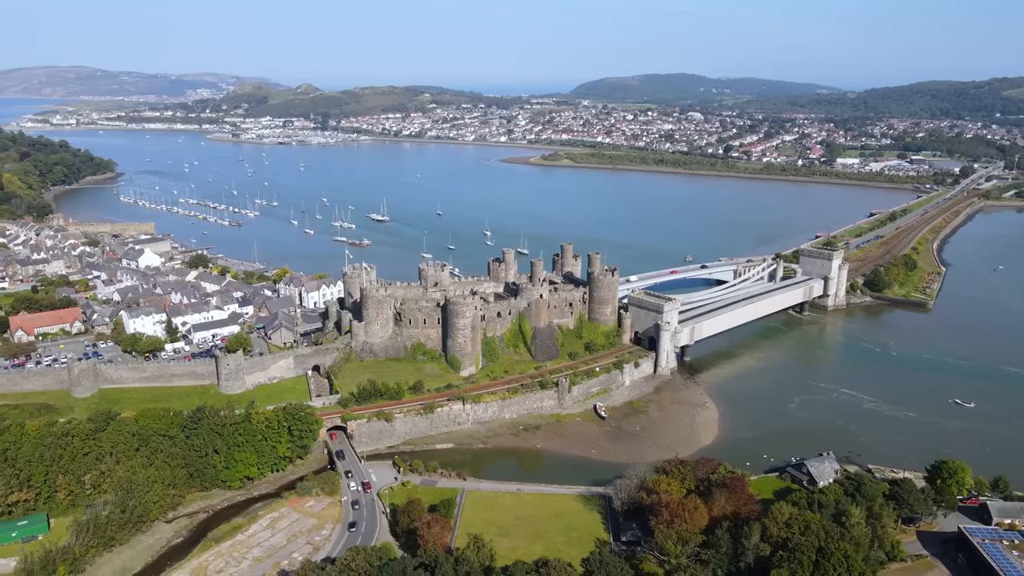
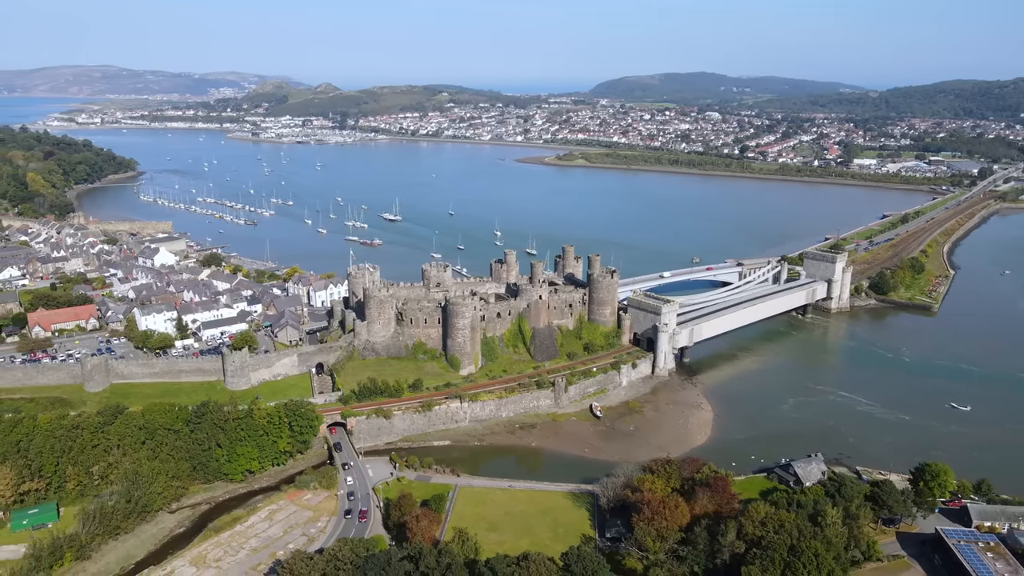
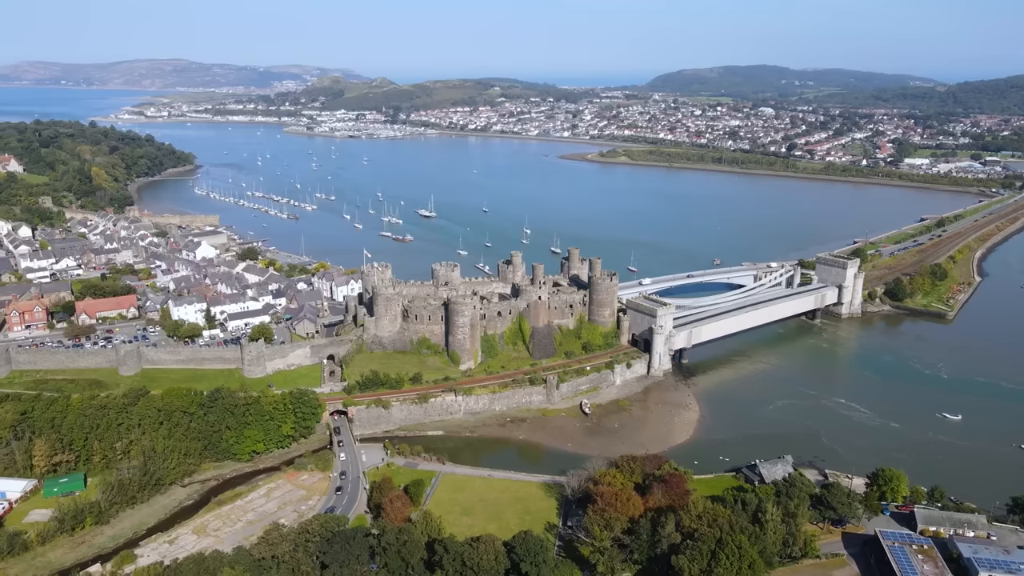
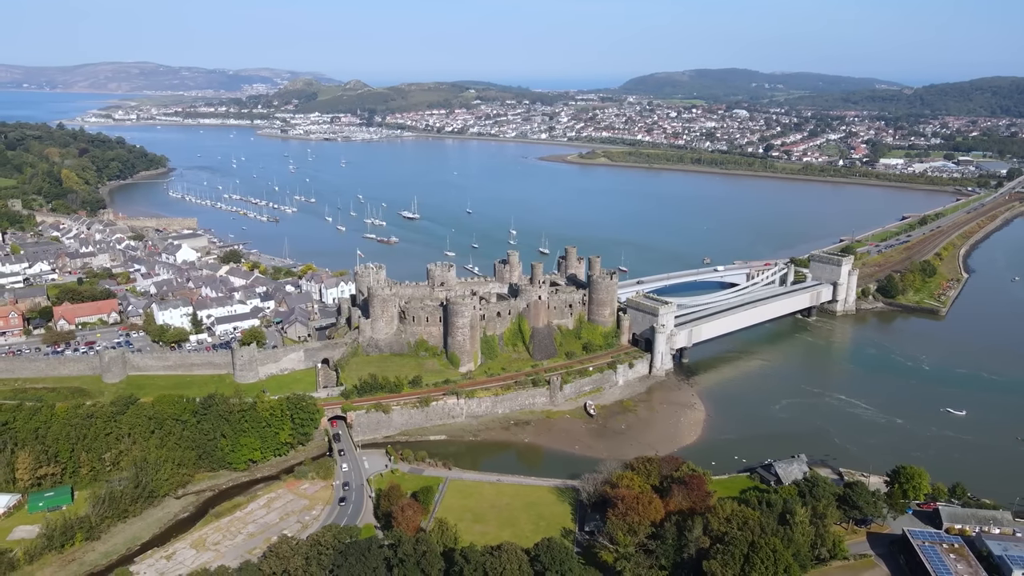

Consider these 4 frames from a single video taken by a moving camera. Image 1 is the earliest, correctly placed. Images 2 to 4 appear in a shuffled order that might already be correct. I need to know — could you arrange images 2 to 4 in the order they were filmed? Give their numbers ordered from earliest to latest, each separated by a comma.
2, 4, 3
